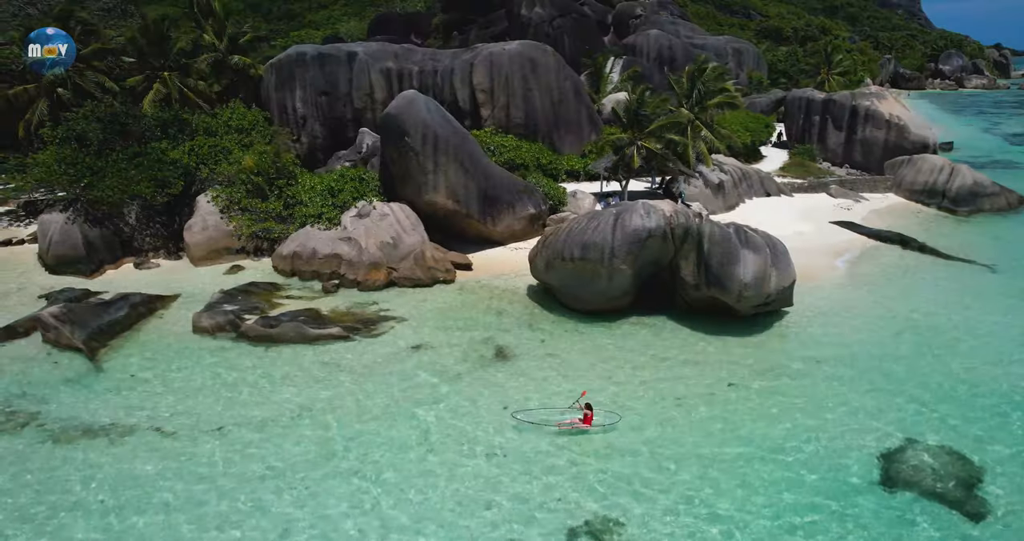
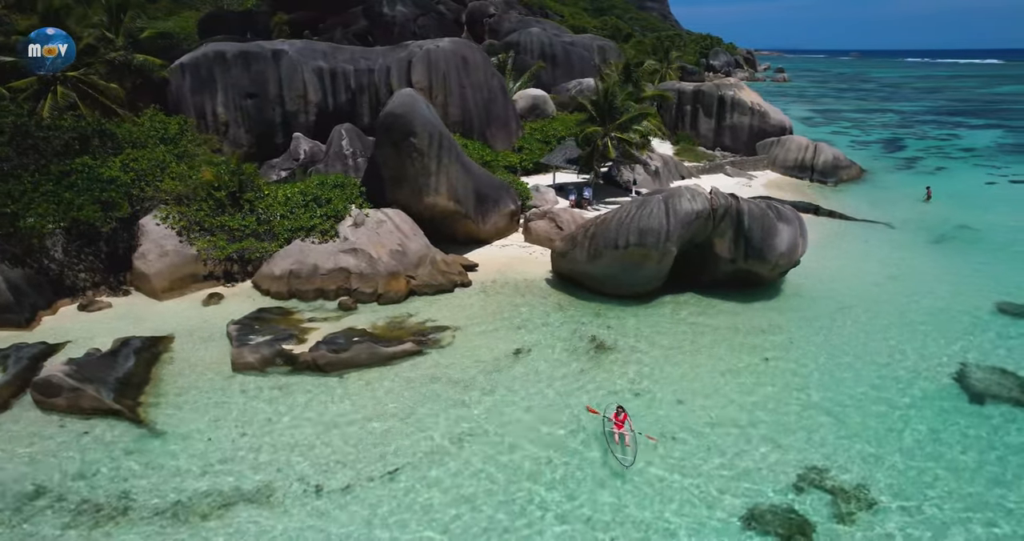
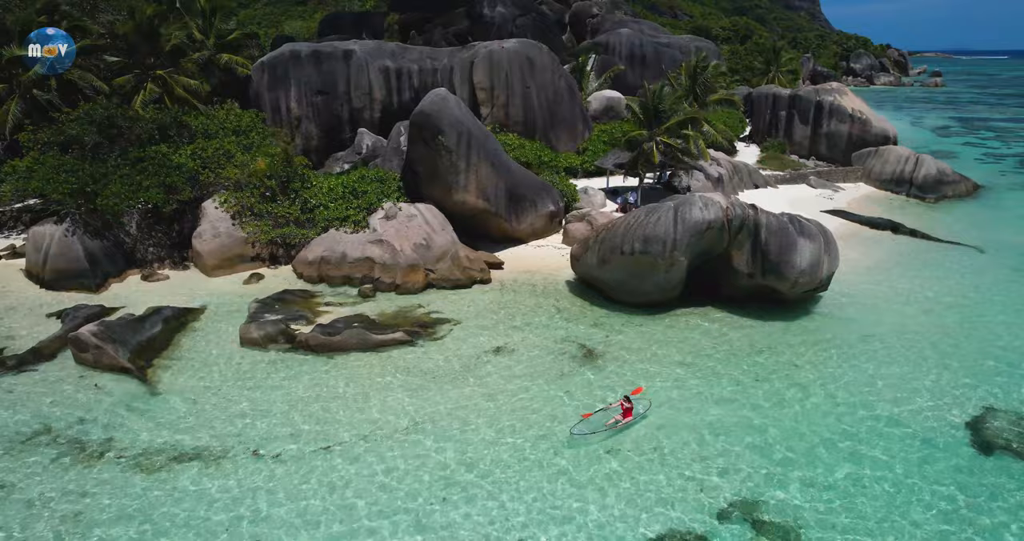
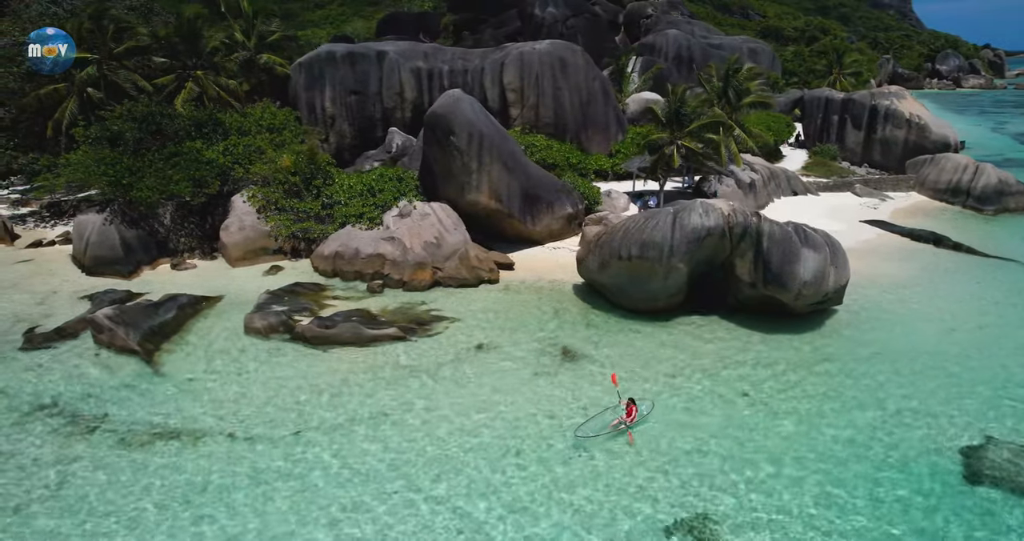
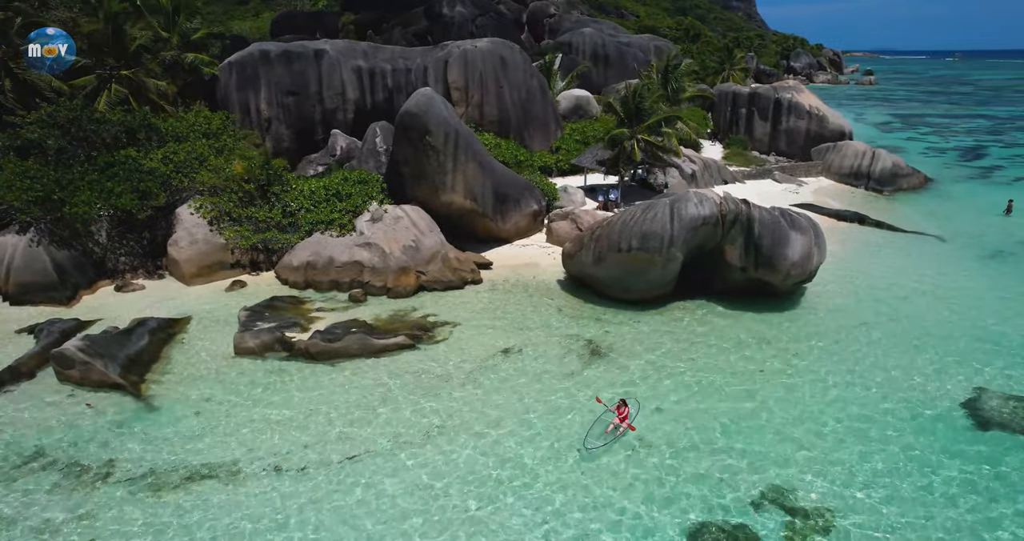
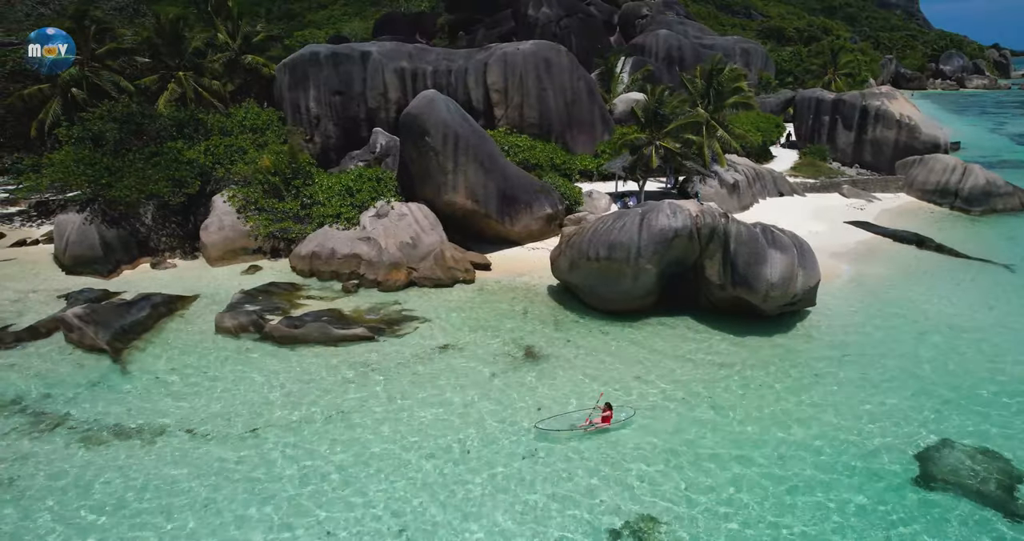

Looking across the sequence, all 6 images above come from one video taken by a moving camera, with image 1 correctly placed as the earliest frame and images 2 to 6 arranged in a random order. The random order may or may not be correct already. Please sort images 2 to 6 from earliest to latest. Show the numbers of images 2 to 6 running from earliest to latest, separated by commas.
6, 4, 3, 5, 2
